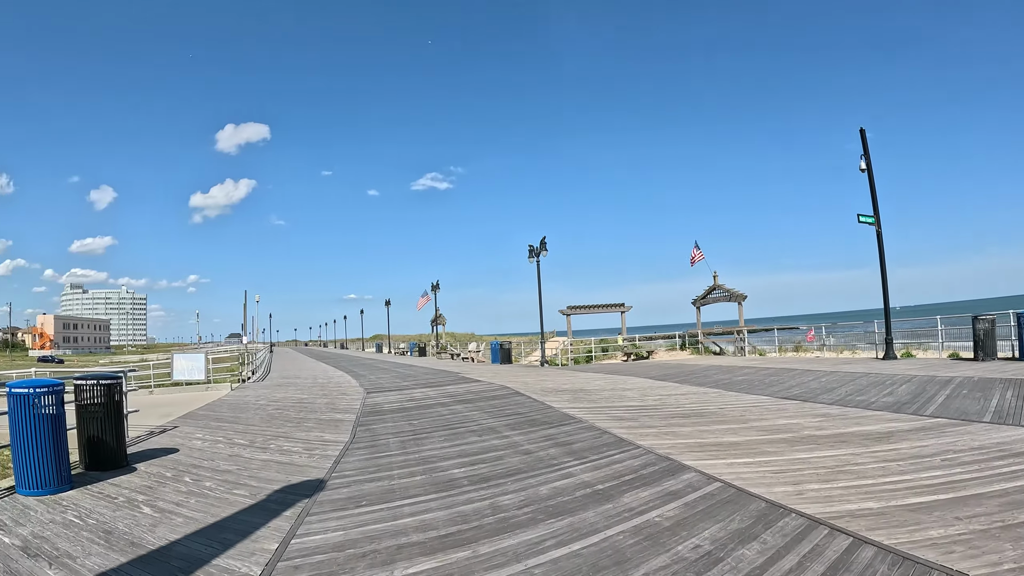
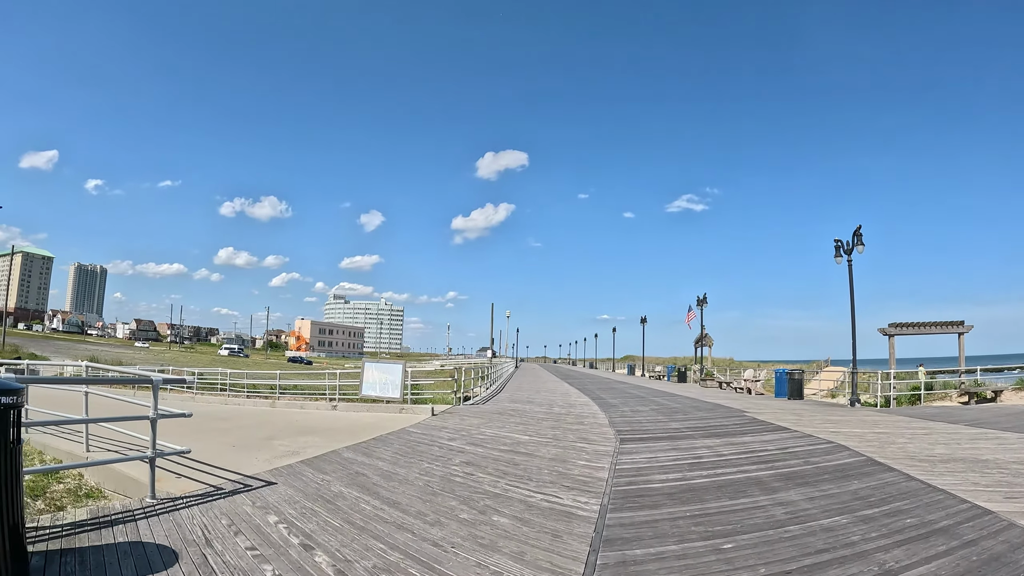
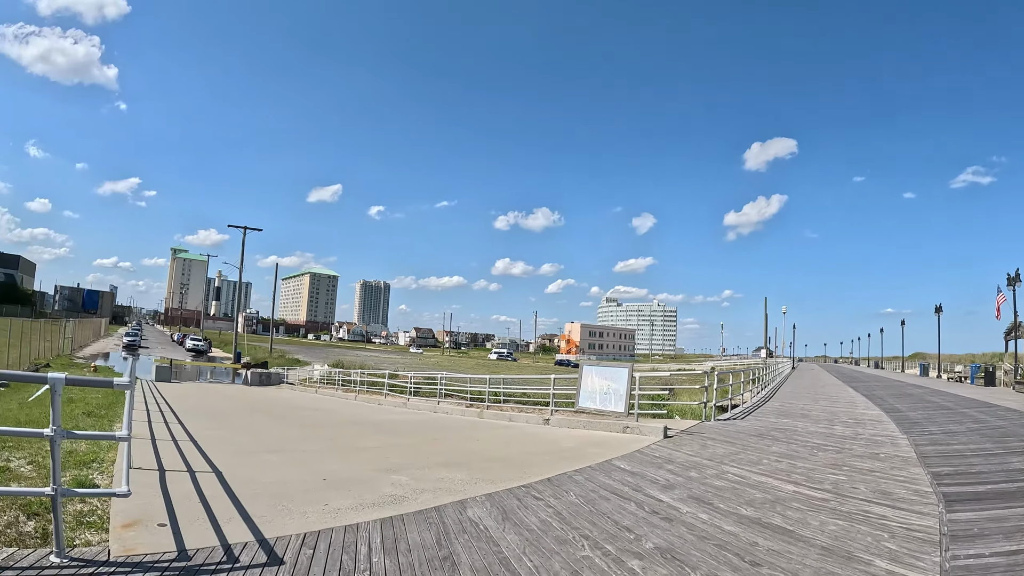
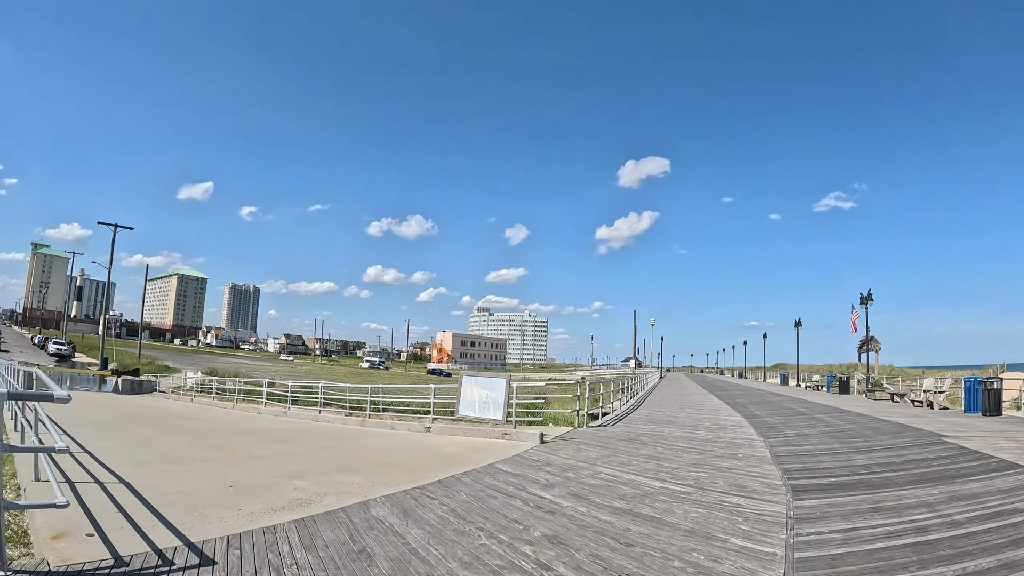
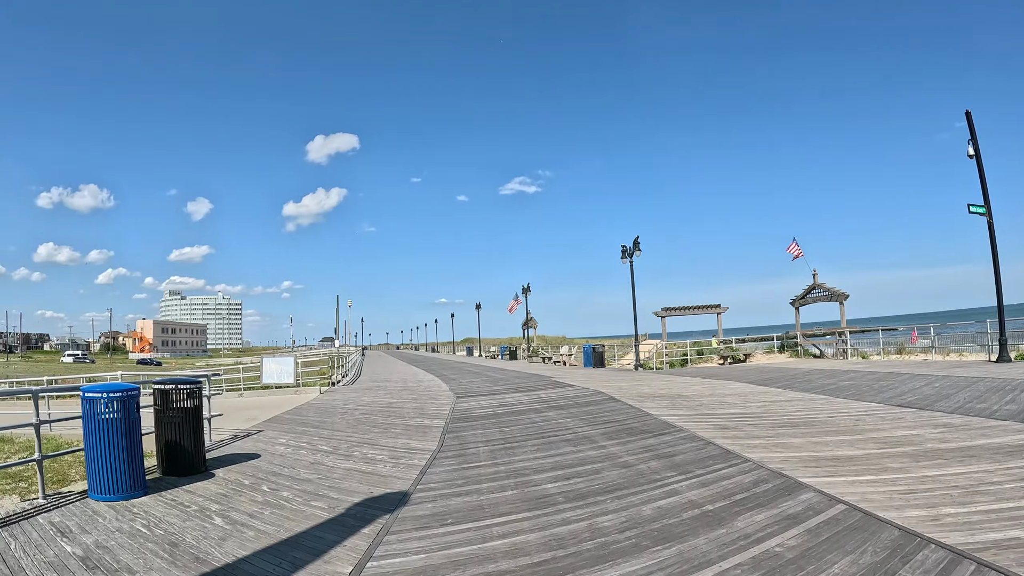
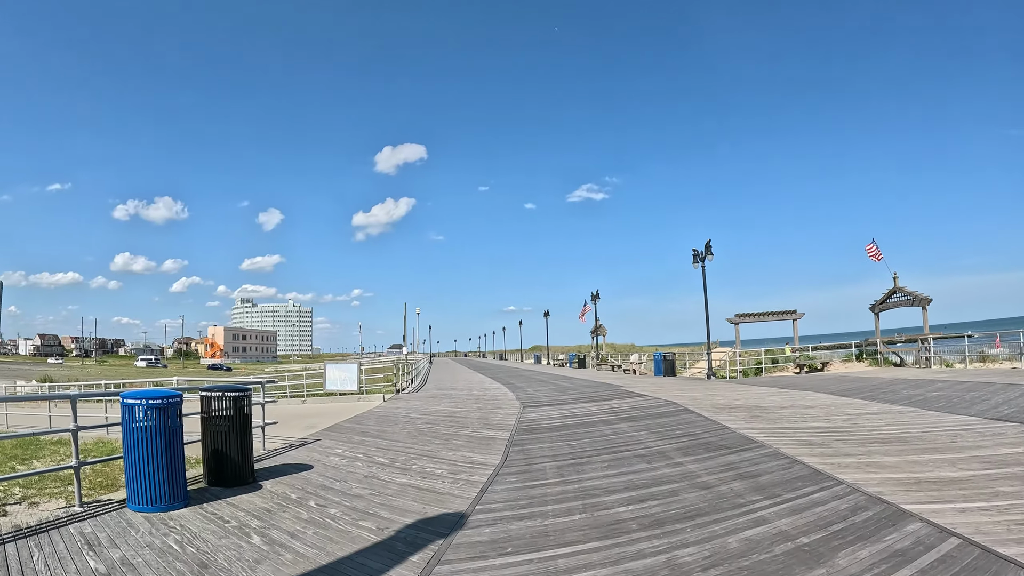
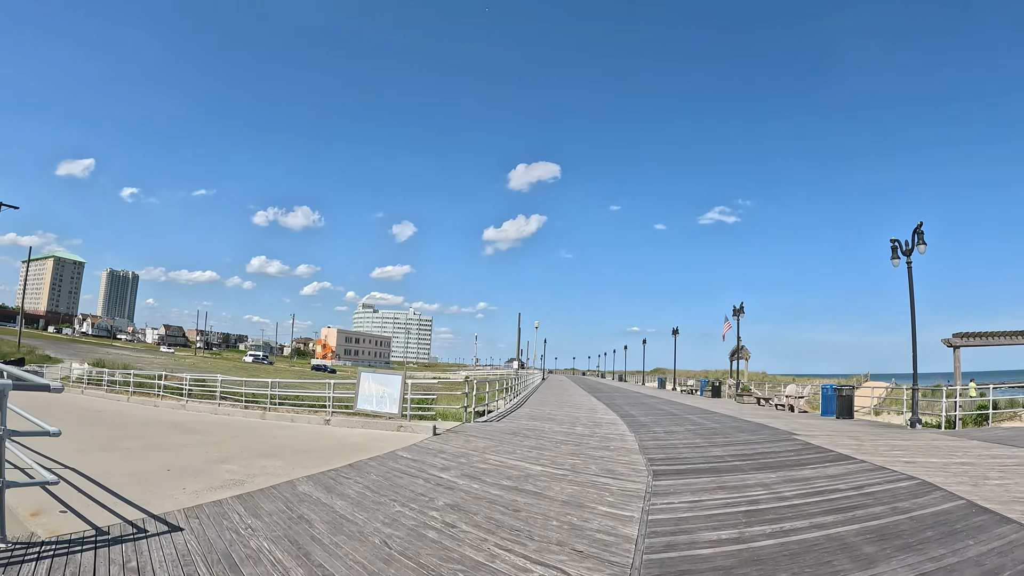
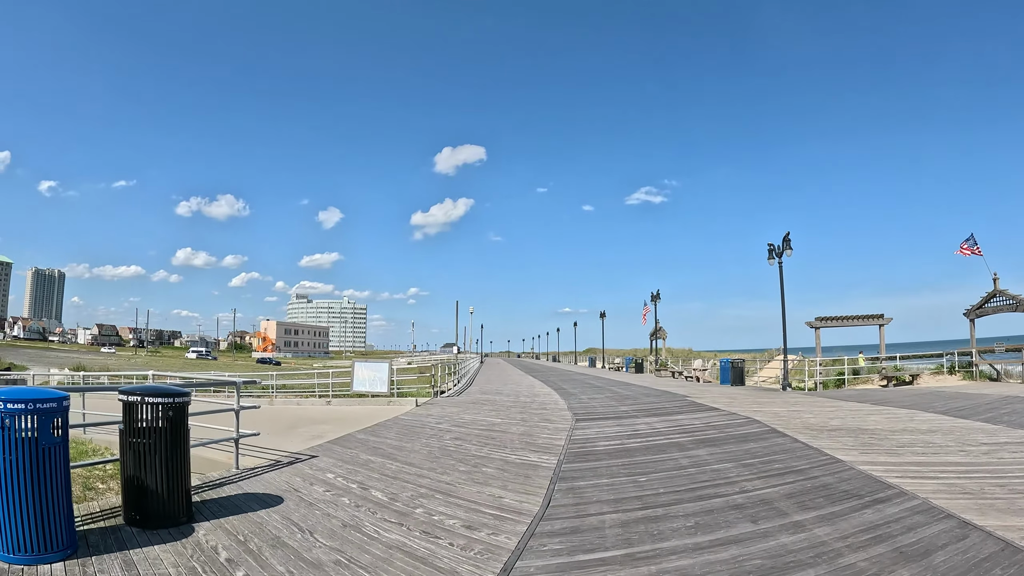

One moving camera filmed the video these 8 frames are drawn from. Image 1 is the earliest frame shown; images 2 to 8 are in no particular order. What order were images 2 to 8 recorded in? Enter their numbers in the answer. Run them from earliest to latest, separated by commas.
5, 6, 8, 2, 7, 4, 3
